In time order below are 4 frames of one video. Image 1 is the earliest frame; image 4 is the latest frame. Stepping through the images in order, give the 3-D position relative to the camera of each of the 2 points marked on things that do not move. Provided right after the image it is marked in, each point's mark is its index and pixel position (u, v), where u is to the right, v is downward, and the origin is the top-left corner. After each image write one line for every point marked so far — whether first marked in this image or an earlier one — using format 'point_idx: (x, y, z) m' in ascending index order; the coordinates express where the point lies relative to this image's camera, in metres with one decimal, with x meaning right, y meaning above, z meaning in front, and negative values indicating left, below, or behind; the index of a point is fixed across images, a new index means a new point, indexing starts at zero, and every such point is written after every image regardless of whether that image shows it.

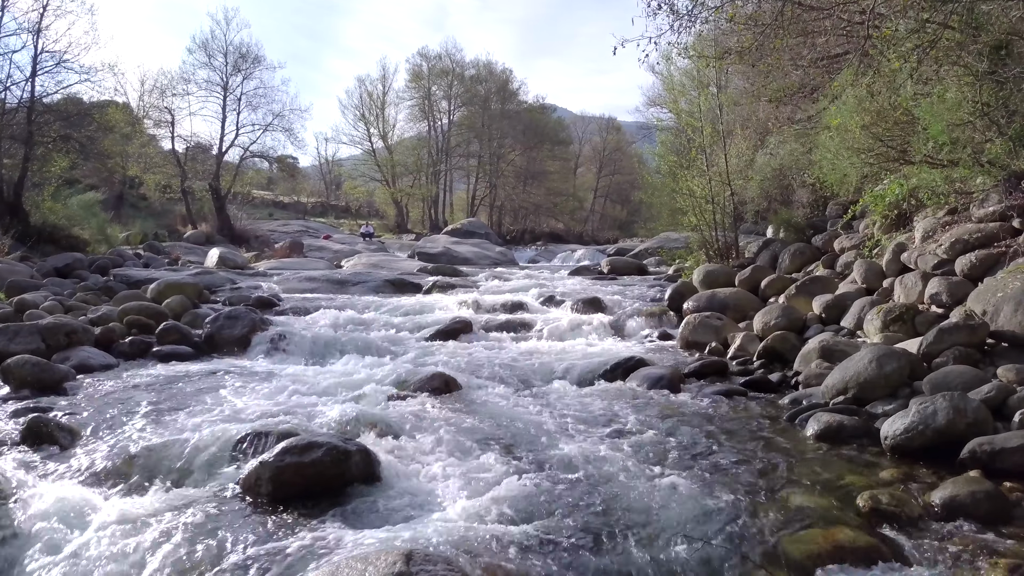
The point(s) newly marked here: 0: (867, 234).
0: (+6.3, +1.0, +12.1) m
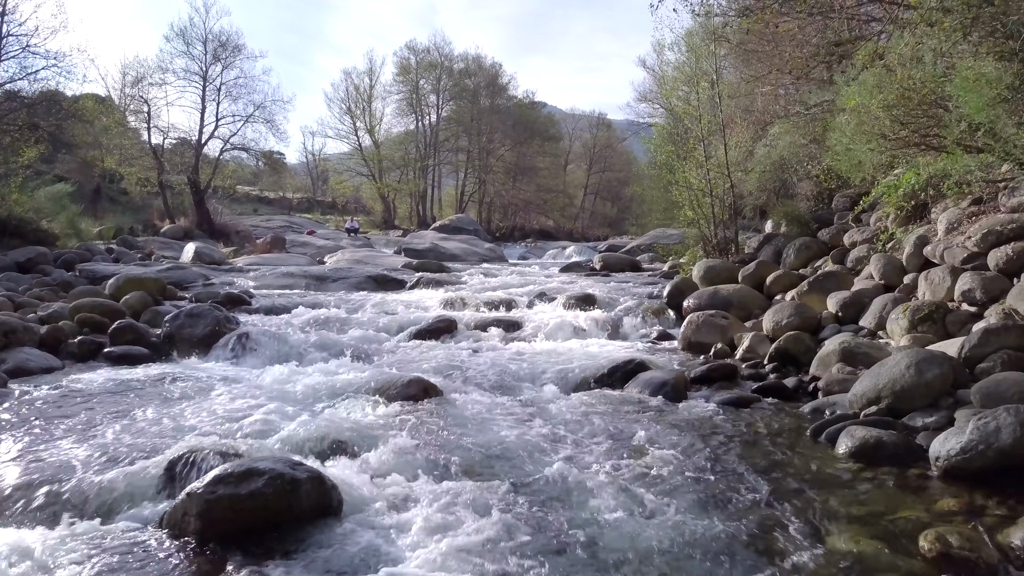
0: (+6.1, +1.0, +11.3) m
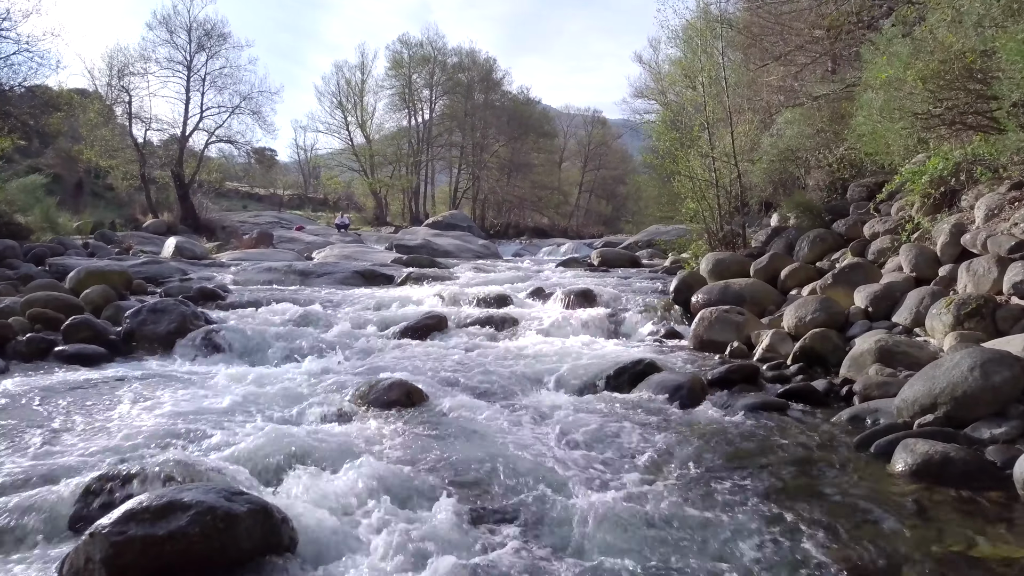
0: (+6.1, +1.1, +10.5) m
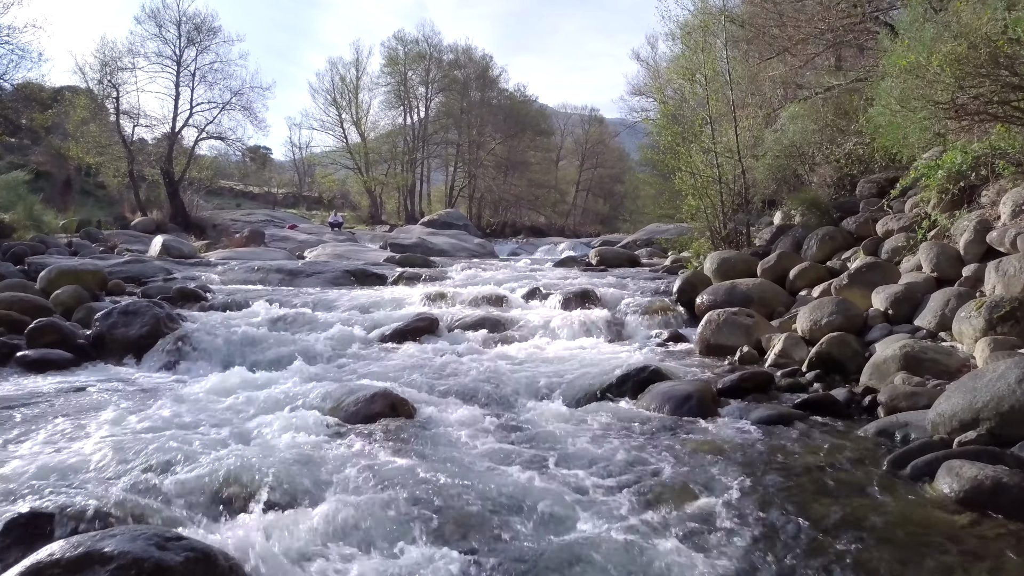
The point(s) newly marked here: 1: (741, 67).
0: (+6.0, +1.1, +10.0) m
1: (+5.0, +4.9, +14.9) m
